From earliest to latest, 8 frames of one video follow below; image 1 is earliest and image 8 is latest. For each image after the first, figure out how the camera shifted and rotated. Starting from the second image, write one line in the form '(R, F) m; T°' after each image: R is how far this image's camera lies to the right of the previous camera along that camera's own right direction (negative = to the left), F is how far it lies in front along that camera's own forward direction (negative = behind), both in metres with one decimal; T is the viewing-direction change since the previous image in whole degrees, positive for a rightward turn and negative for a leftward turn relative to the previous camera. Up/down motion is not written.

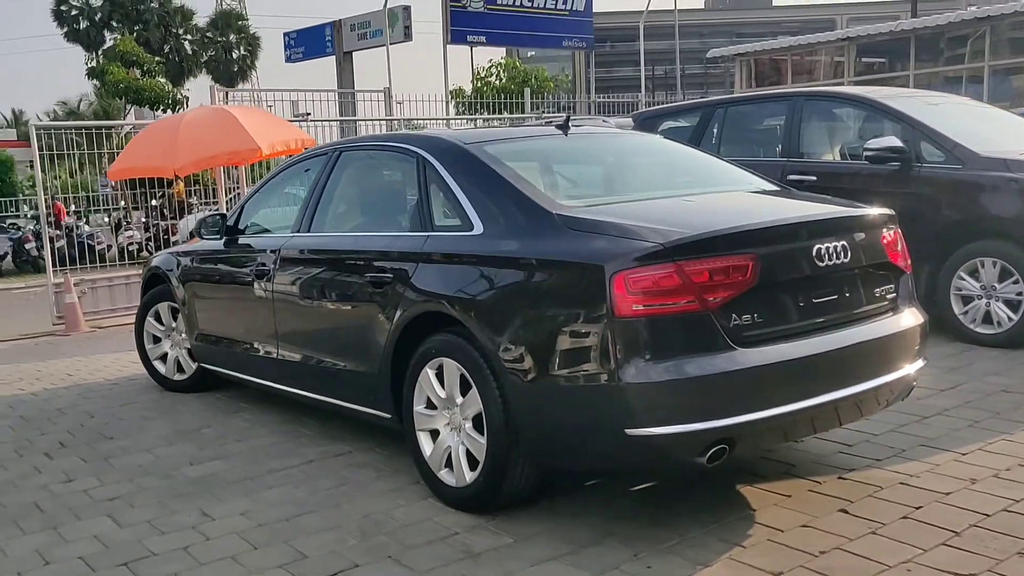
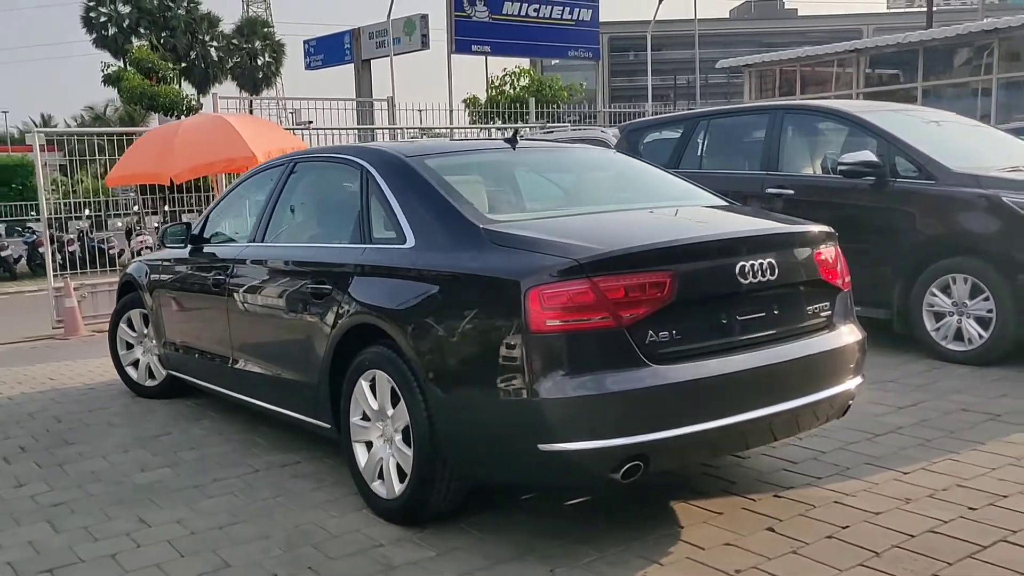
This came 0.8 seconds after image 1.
(+0.4, 0.0) m; -1°
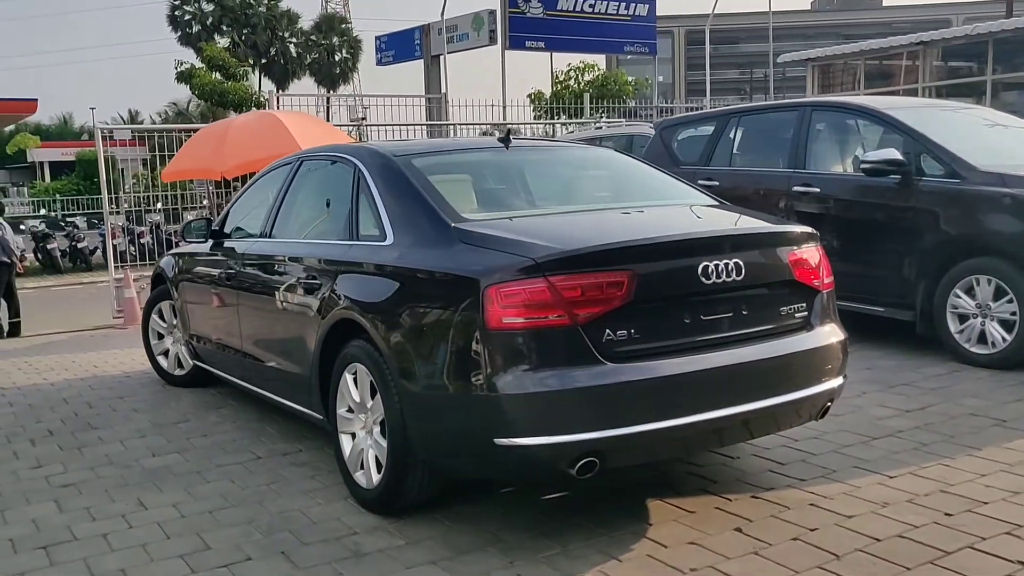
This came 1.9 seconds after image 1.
(+0.4, -0.1) m; -4°
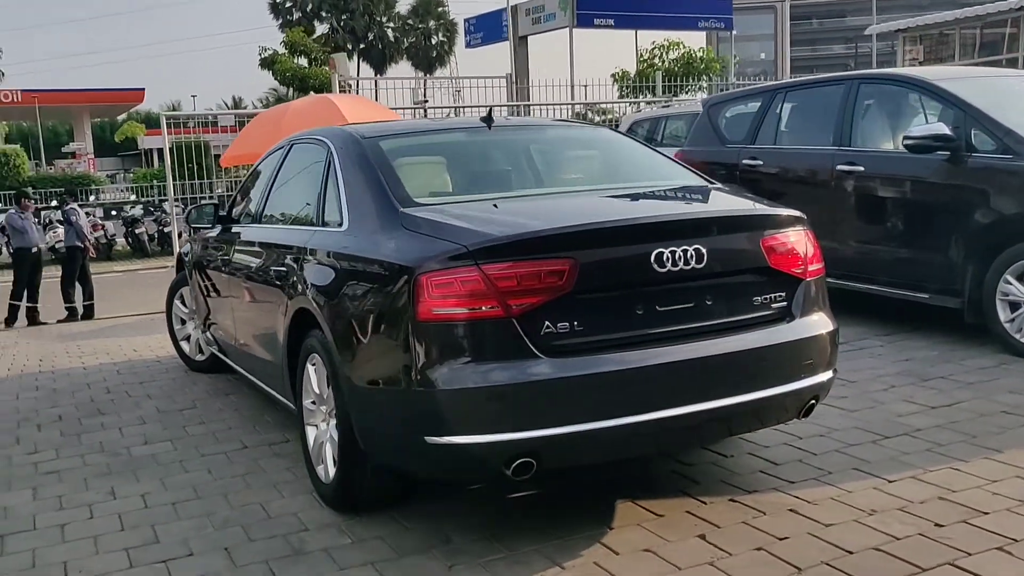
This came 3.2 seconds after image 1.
(+0.6, +0.2) m; -6°
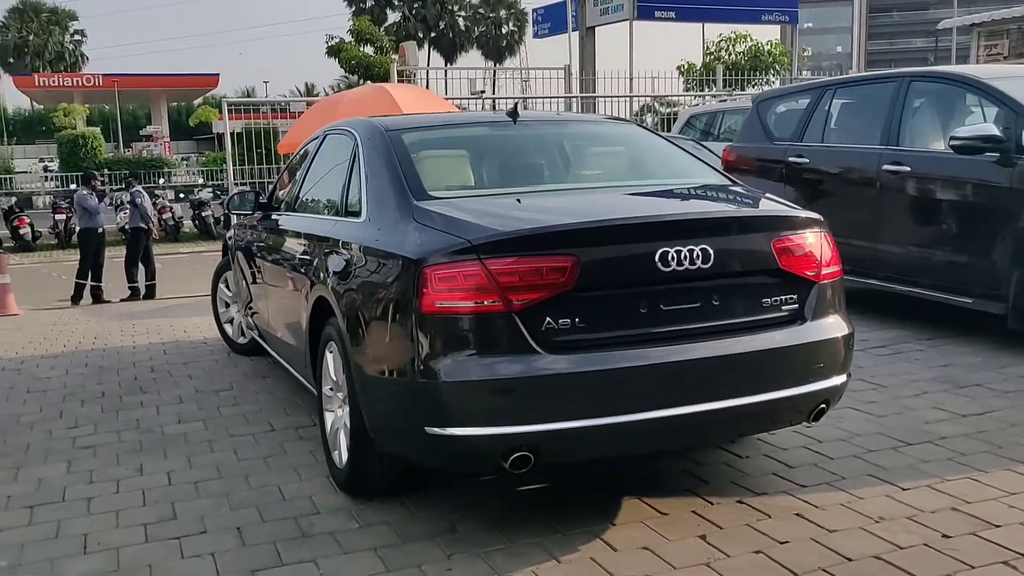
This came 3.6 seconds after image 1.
(+0.2, 0.0) m; -4°
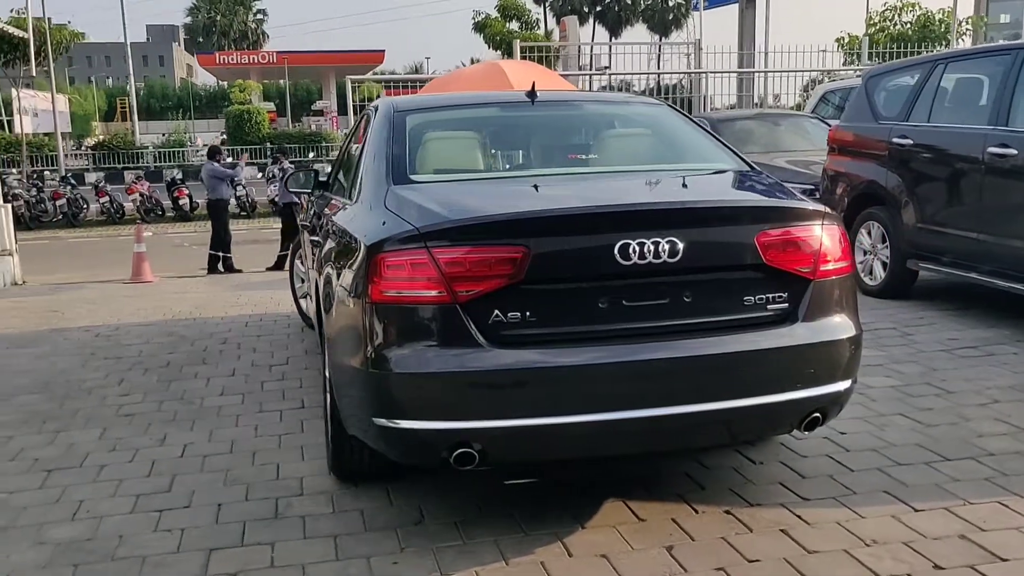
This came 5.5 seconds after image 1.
(+0.7, +0.2) m; -9°
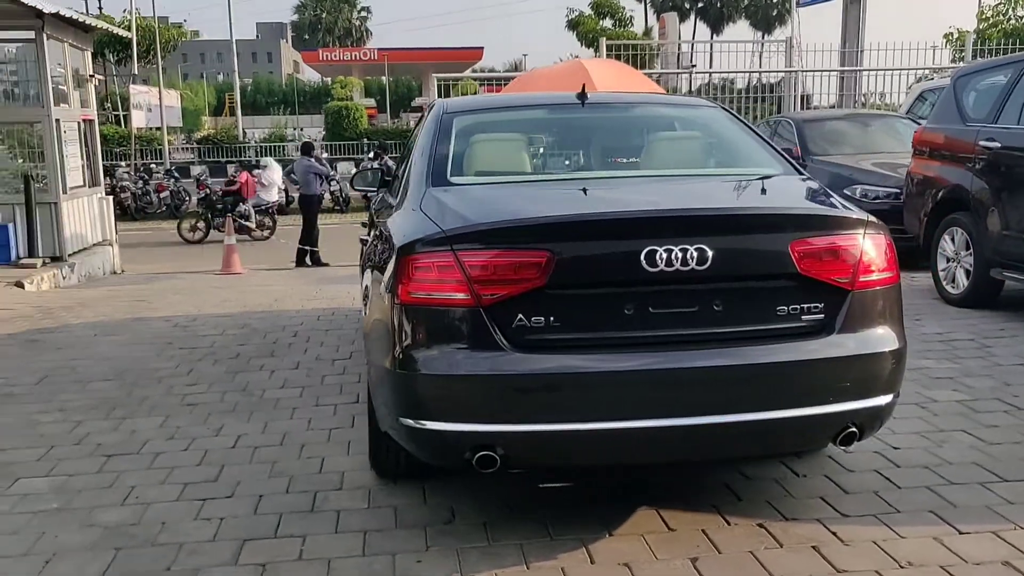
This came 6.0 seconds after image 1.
(+0.2, 0.0) m; -6°
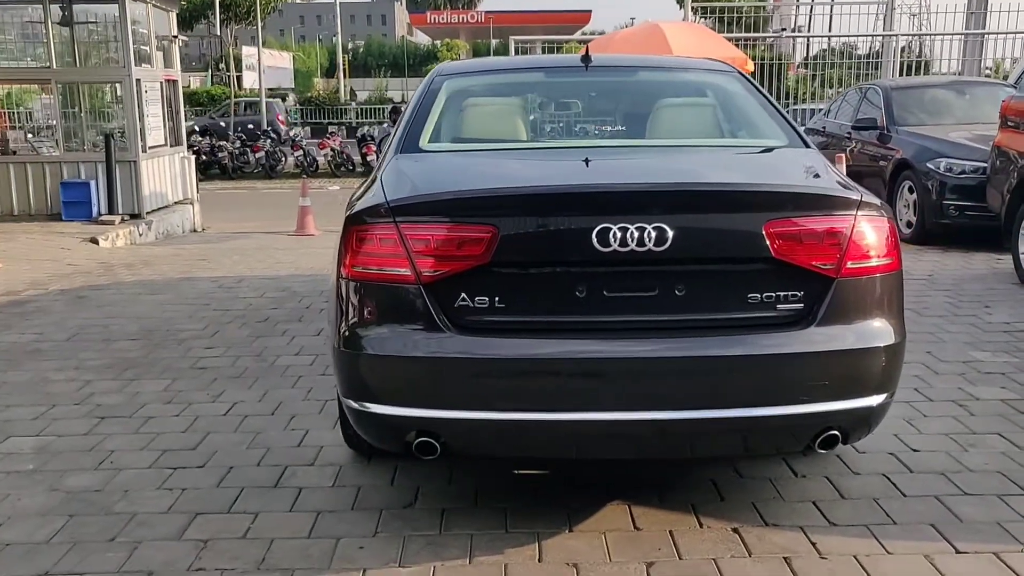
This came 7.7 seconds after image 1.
(+0.5, +0.3) m; -6°
